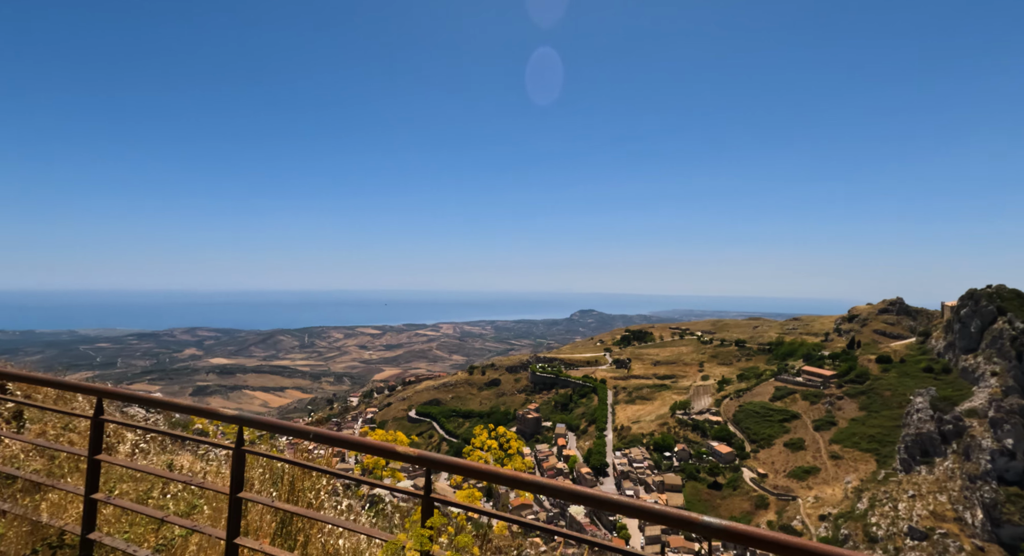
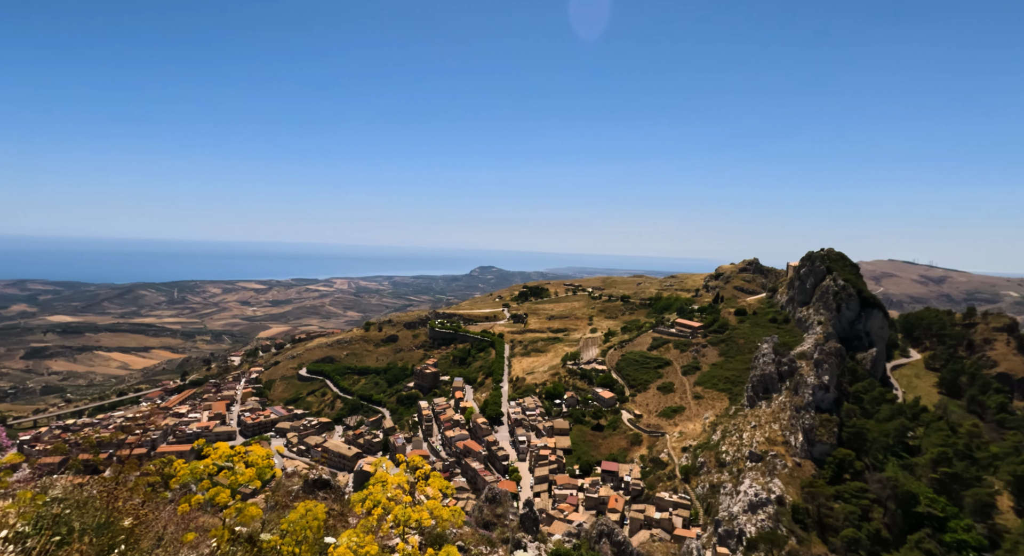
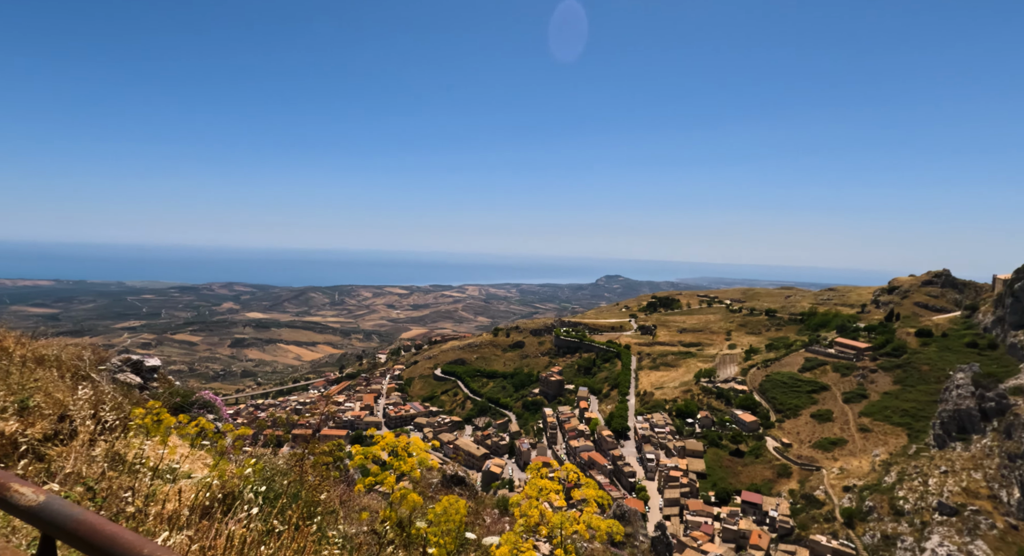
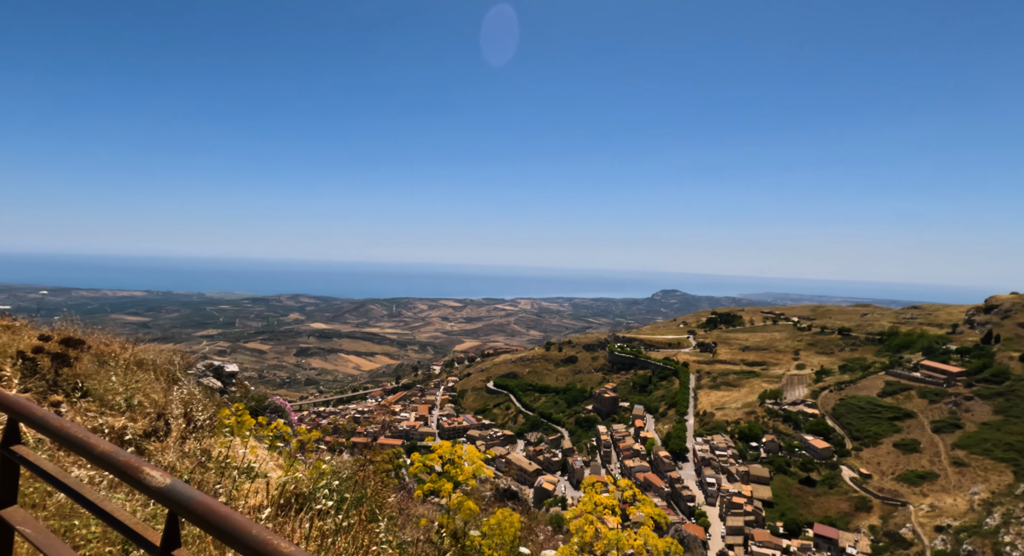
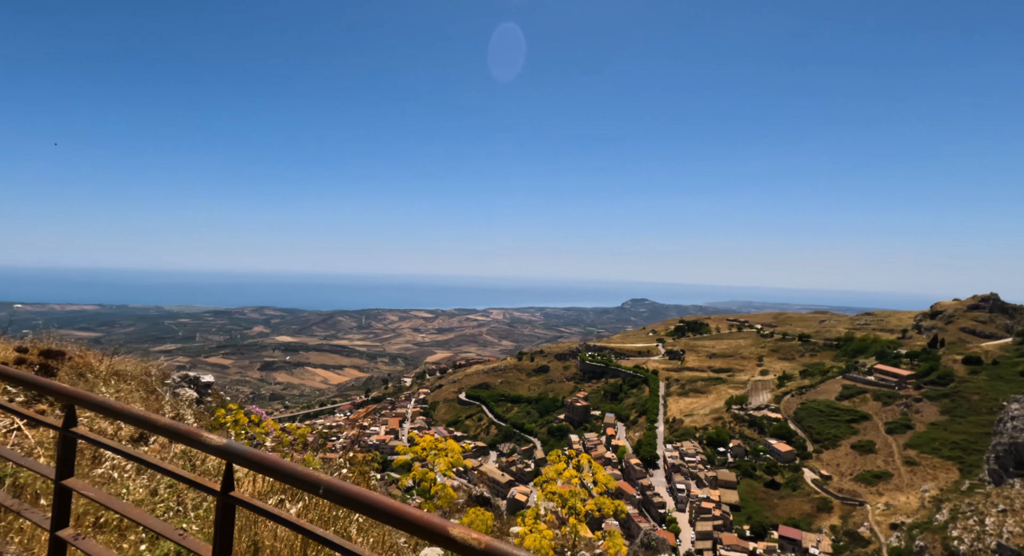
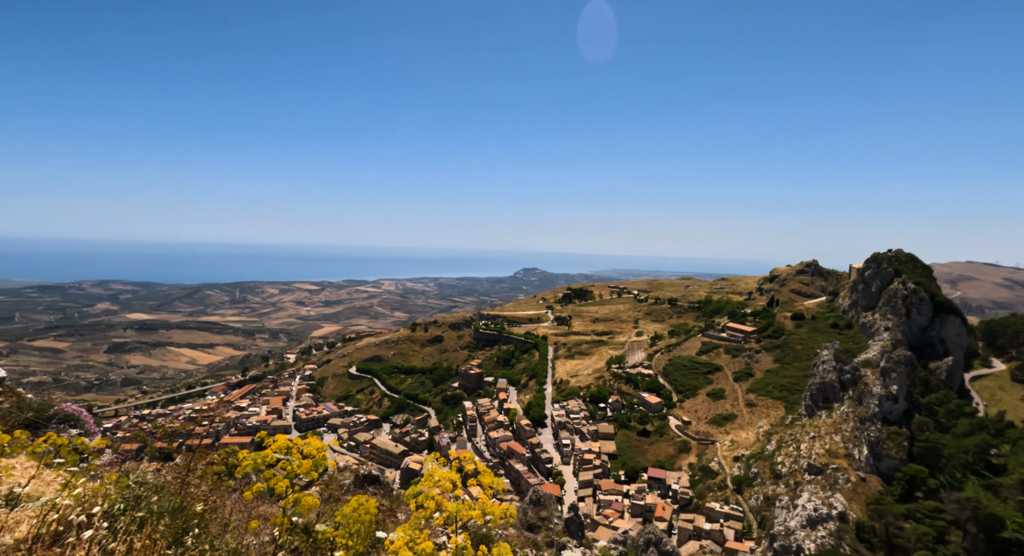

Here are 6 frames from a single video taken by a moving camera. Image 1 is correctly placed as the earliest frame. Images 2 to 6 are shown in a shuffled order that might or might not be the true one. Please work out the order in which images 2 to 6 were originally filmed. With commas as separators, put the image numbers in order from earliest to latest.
5, 4, 3, 6, 2
